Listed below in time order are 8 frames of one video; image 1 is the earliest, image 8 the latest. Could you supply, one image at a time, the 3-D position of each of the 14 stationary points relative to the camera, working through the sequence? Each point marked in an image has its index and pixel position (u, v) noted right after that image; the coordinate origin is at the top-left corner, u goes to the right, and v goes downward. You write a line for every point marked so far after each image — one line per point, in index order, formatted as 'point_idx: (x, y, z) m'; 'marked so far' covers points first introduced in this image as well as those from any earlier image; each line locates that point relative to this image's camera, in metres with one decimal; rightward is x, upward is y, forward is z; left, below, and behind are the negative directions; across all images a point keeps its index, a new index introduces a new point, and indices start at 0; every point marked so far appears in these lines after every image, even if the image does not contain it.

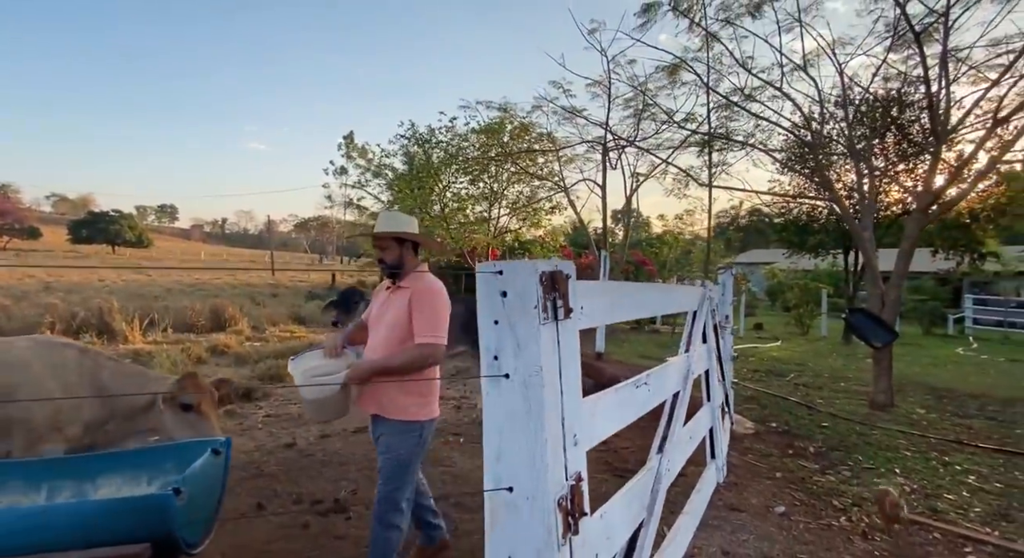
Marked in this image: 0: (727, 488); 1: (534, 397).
0: (+1.8, -1.7, +4.0) m
1: (0.0, -0.3, +1.4) m
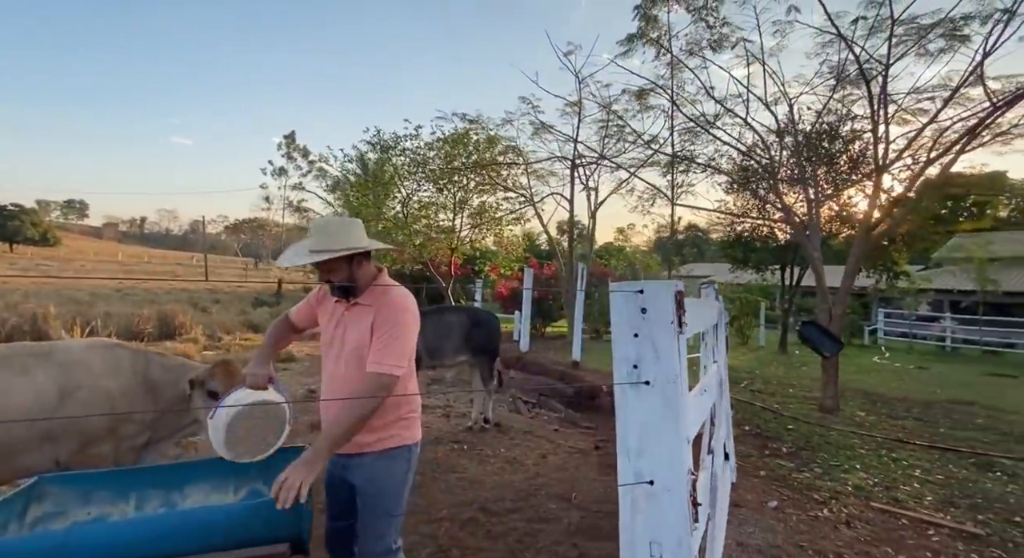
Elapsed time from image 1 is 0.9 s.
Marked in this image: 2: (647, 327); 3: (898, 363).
0: (+1.9, -1.8, +4.4) m
1: (+0.5, -0.4, +1.6) m
2: (+0.4, -0.2, +1.6) m
3: (+13.1, -2.9, +17.0) m
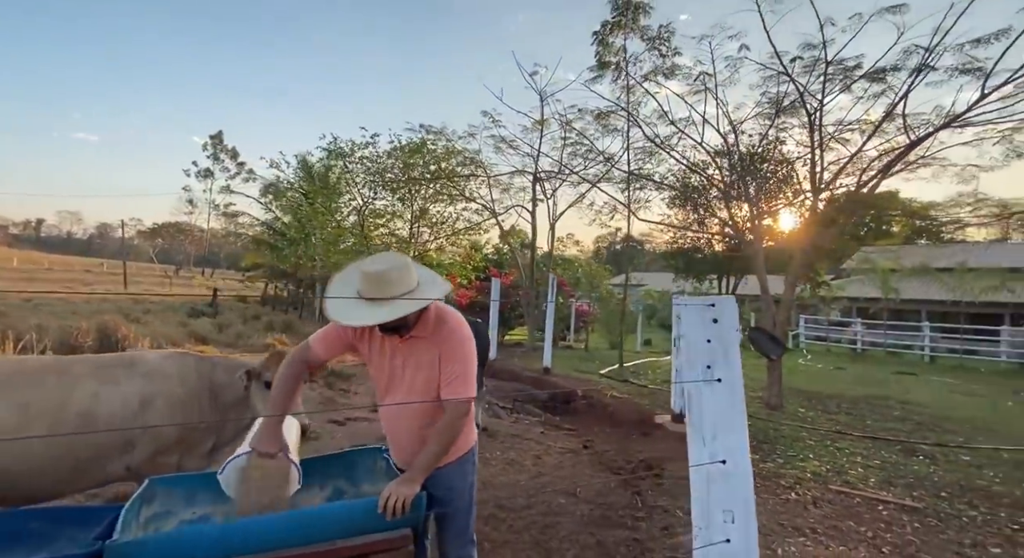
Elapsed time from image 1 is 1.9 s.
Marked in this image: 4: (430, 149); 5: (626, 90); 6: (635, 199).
0: (+1.9, -1.9, +4.9) m
1: (+0.9, -0.4, +2.0) m
2: (+0.8, -0.2, +2.0) m
3: (+11.5, -3.2, +18.8) m
4: (-2.6, +4.2, +16.0) m
5: (+2.4, +4.0, +10.7) m
6: (+2.8, +1.9, +11.5) m
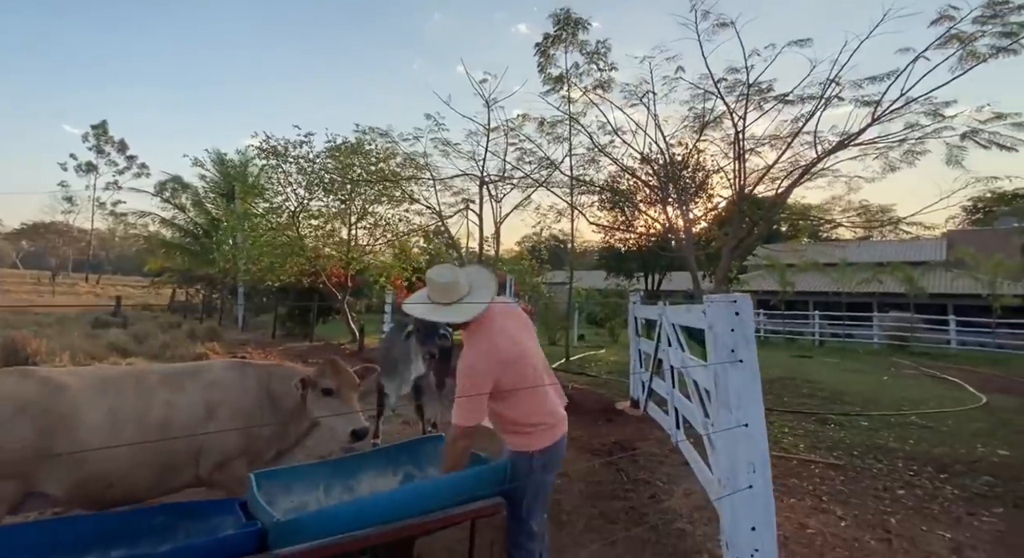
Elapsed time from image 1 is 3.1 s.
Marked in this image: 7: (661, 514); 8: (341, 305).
0: (+1.8, -1.9, +5.6) m
1: (+1.2, -0.4, +2.5) m
2: (+1.1, -0.2, +2.5) m
3: (+9.1, -3.0, +20.8) m
4: (-4.5, +4.1, +15.8) m
5: (+1.3, +4.0, +11.4) m
6: (+1.5, +1.9, +12.2) m
7: (+1.2, -1.9, +4.0) m
8: (-6.0, -0.9, +17.6) m
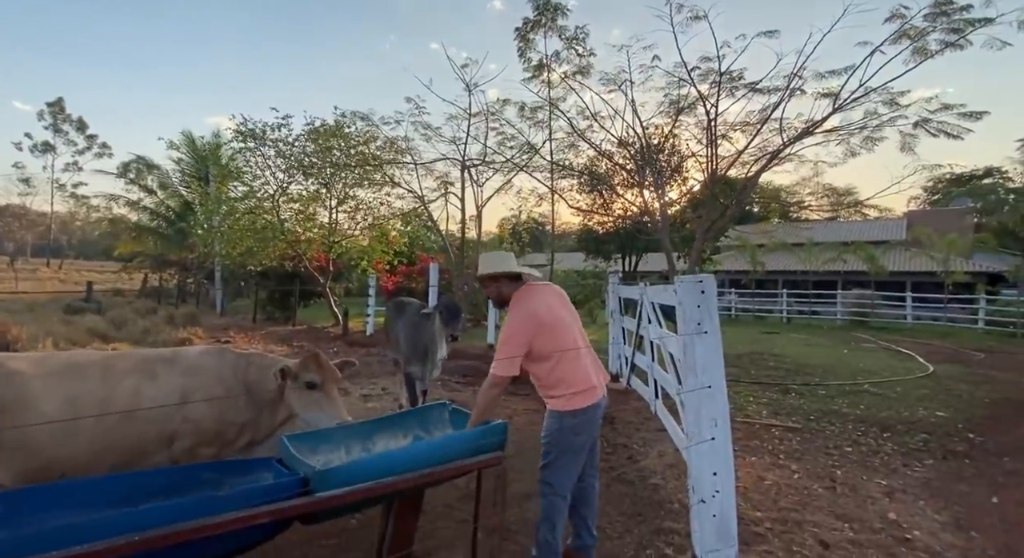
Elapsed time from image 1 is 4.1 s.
0: (+1.6, -1.7, +6.1) m
1: (+1.2, -0.3, +2.9) m
2: (+1.1, -0.1, +2.9) m
3: (+8.3, -2.2, +21.6) m
4: (-5.1, +4.6, +15.8) m
5: (+0.8, +4.4, +11.6) m
6: (+1.1, +2.4, +12.6) m
7: (+1.1, -1.7, +4.5) m
8: (-6.7, -0.3, +17.7) m
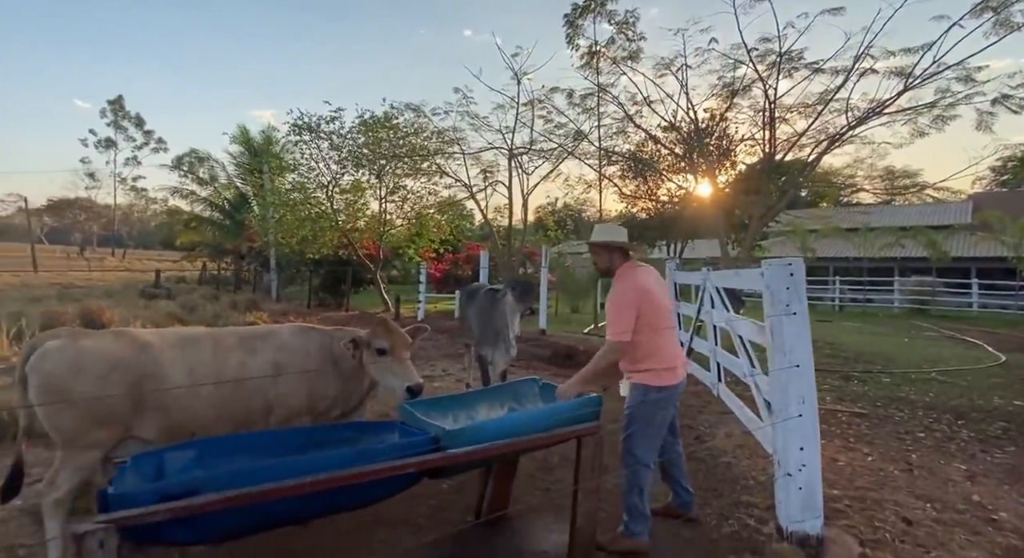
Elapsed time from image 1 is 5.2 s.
0: (+2.4, -1.5, +6.1) m
1: (+1.8, -0.2, +3.0) m
2: (+1.7, 0.0, +3.0) m
3: (+10.2, -1.6, +21.2) m
4: (-3.6, +5.0, +16.1) m
5: (+2.0, +4.8, +11.6) m
6: (+2.3, +2.7, +12.6) m
7: (+1.8, -1.6, +4.6) m
8: (-5.1, +0.1, +18.3) m
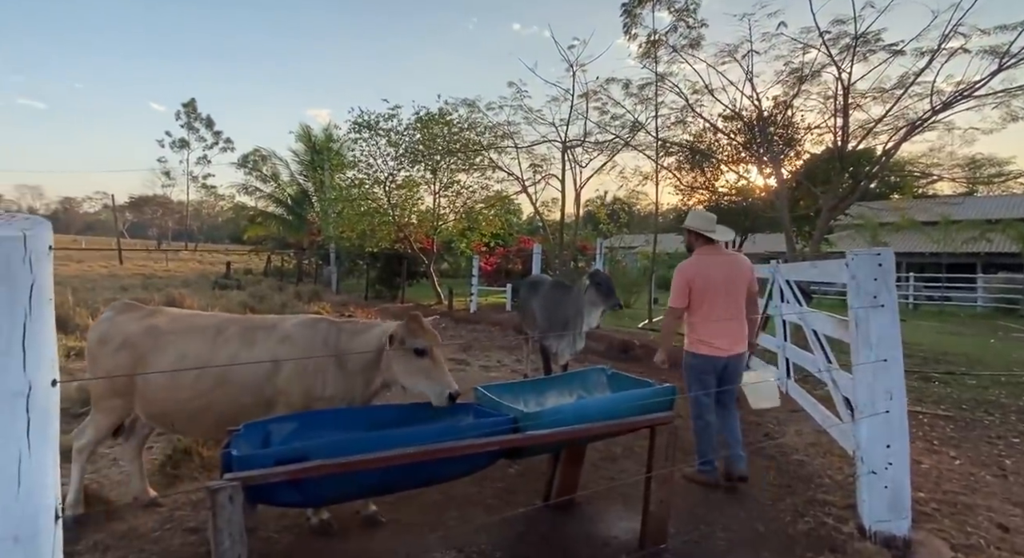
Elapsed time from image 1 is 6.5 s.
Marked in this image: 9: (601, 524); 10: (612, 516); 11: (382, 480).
0: (+3.2, -1.4, +6.0) m
1: (+2.2, -0.2, +2.9) m
2: (+2.1, 0.0, +2.9) m
3: (+12.3, -1.4, +20.2) m
4: (-1.9, +5.3, +16.4) m
5: (+3.3, +4.9, +11.4) m
6: (+3.7, +2.8, +12.3) m
7: (+2.4, -1.5, +4.5) m
8: (-3.1, +0.4, +18.8) m
9: (+0.6, -1.6, +3.3) m
10: (+0.7, -1.6, +3.4) m
11: (-0.6, -0.9, +2.3) m
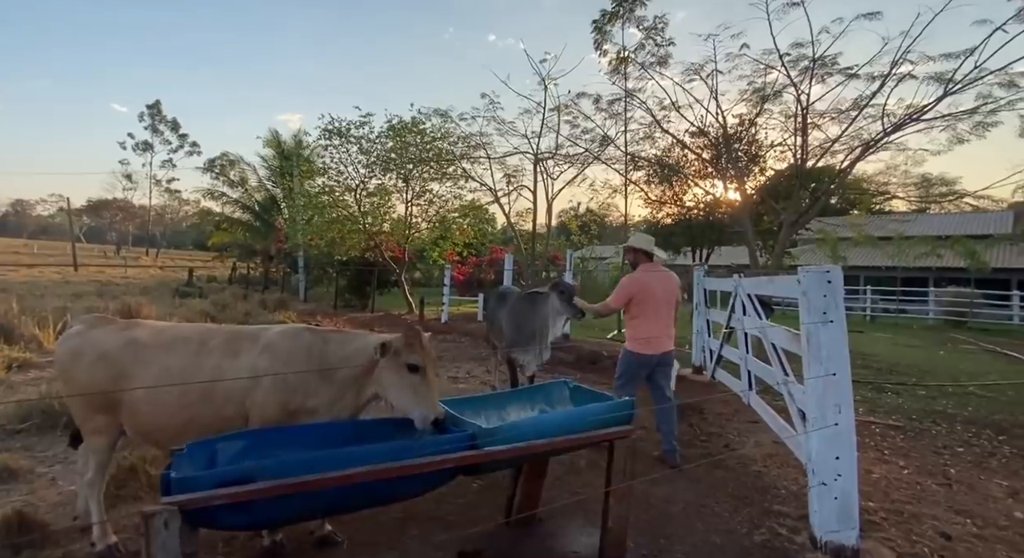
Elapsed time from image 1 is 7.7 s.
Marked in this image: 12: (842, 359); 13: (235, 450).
0: (+2.7, -1.6, +6.1) m
1: (+2.0, -0.3, +3.0) m
2: (+1.9, -0.1, +3.0) m
3: (+11.1, -2.0, +20.8) m
4: (-2.8, +4.9, +16.4) m
5: (+2.6, +4.6, +11.6) m
6: (+3.0, +2.6, +12.5) m
7: (+2.1, -1.7, +4.6) m
8: (-4.2, +0.1, +18.6) m
9: (+0.3, -1.7, +3.3) m
10: (+0.4, -1.7, +3.4) m
11: (-0.8, -1.0, +2.2) m
12: (+1.9, -0.4, +3.0) m
13: (-1.4, -0.9, +2.5) m
